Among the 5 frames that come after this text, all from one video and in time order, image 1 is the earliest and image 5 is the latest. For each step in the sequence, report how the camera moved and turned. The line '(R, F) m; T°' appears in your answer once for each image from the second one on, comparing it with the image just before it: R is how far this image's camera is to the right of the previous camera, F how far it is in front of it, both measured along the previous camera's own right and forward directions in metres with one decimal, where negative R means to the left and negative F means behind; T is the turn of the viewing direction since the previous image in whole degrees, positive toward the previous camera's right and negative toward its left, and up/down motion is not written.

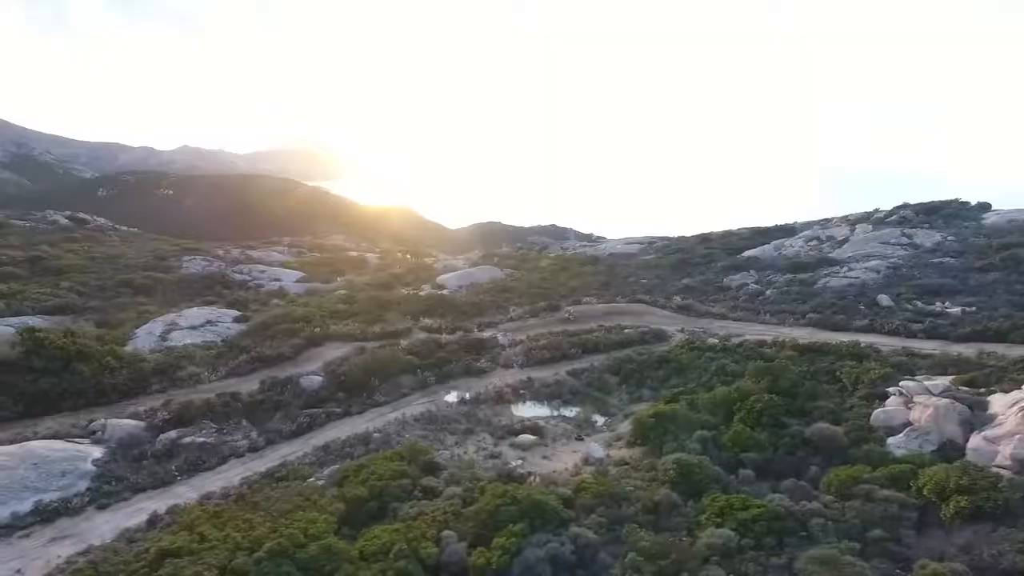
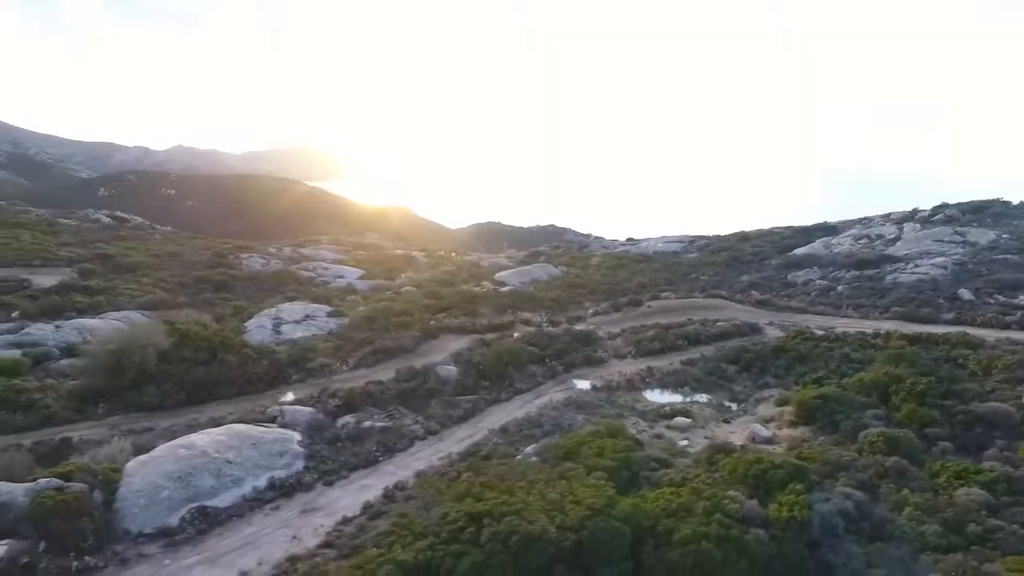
(-6.8, -1.5) m; +1°
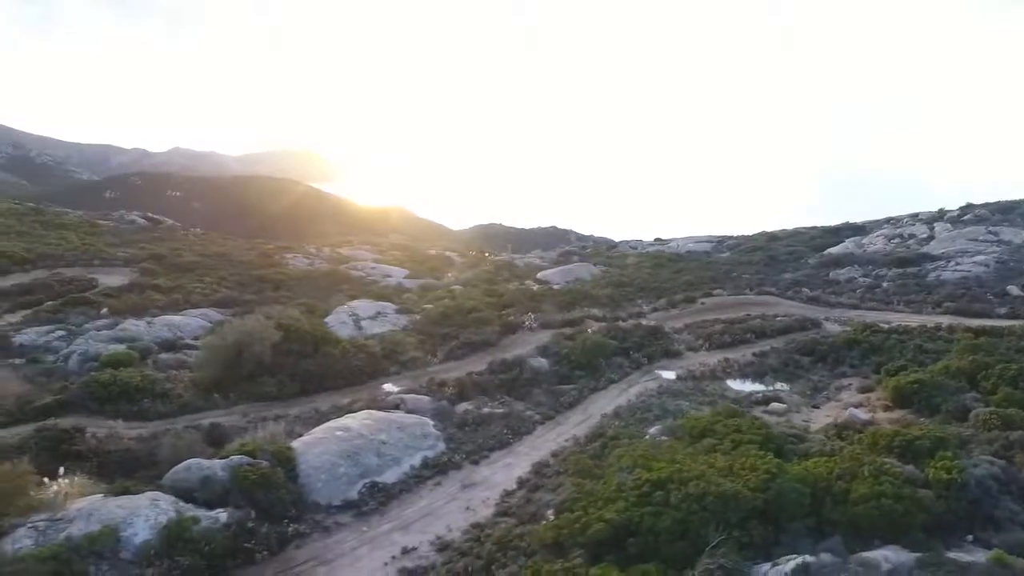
(-4.9, -1.7) m; 0°
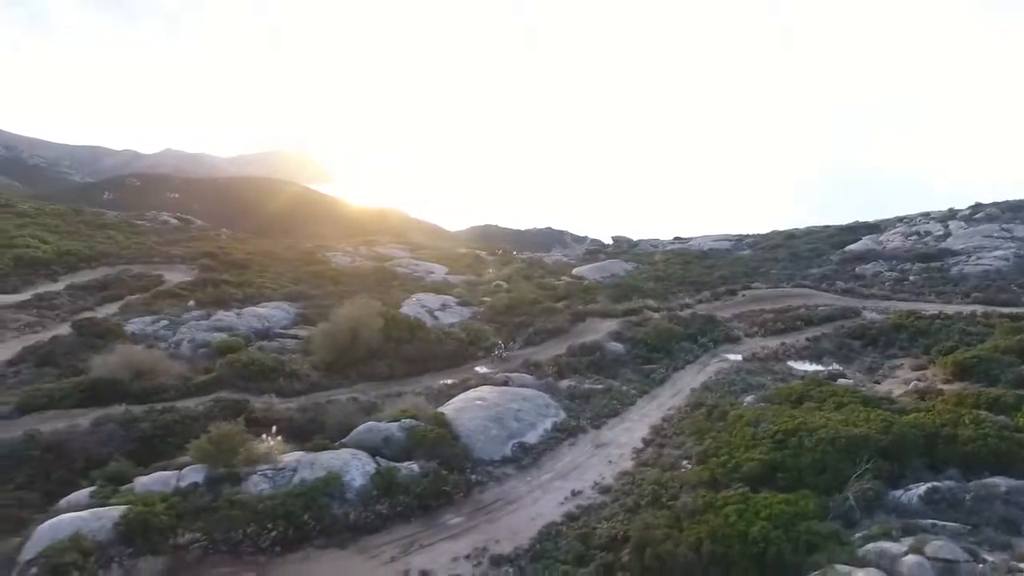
(-5.2, -3.0) m; +1°
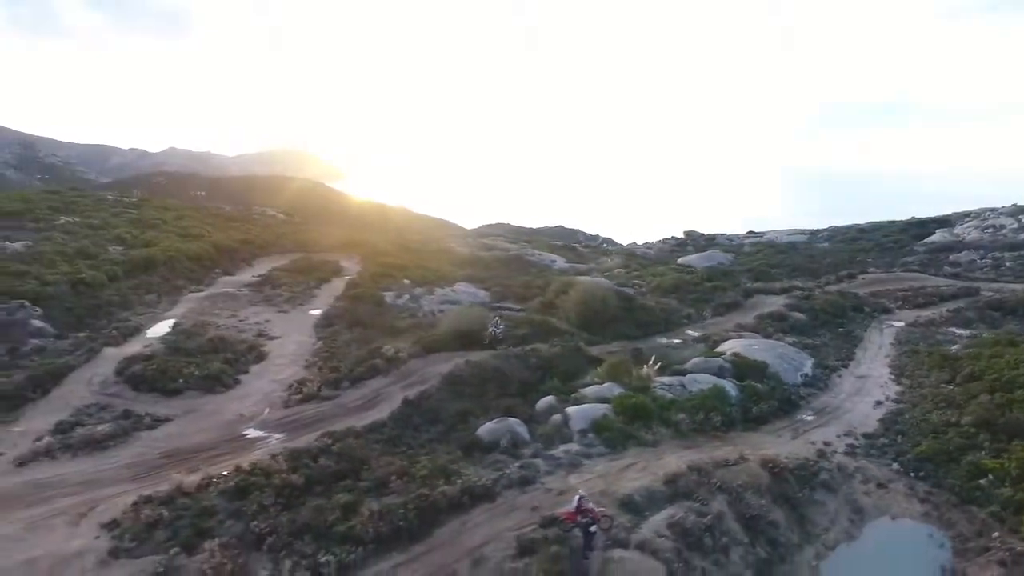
(-14.4, -7.3) m; 0°
